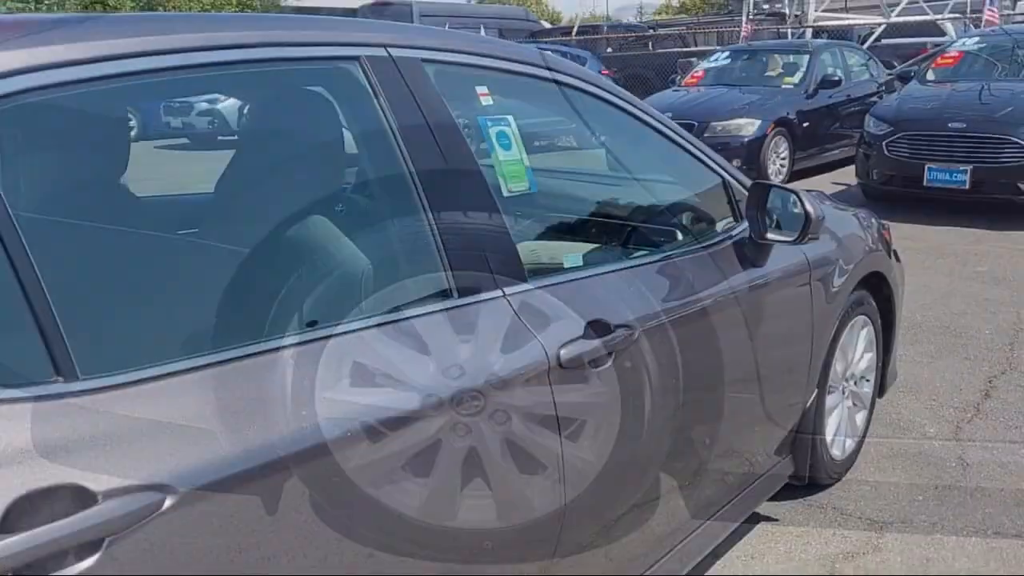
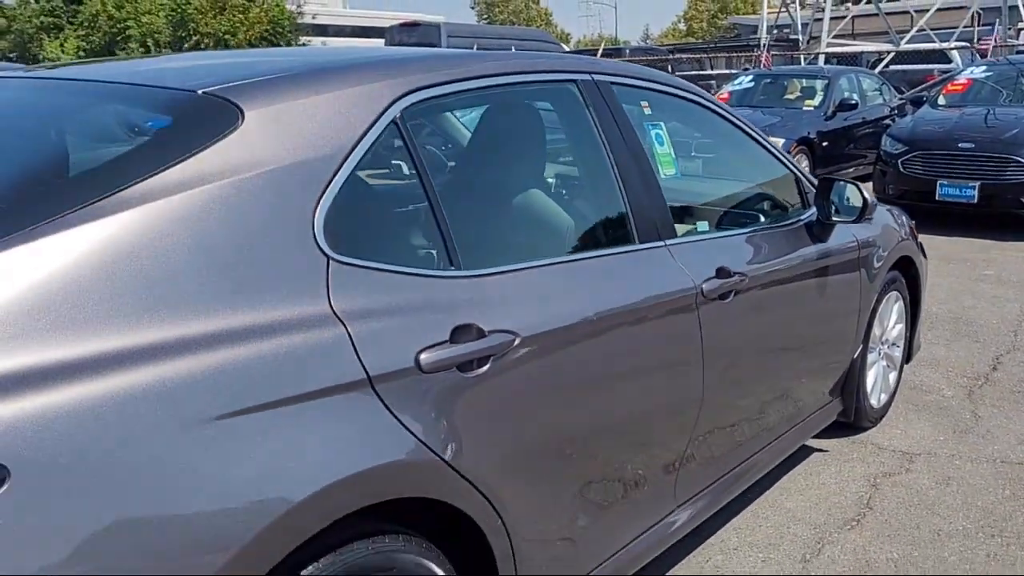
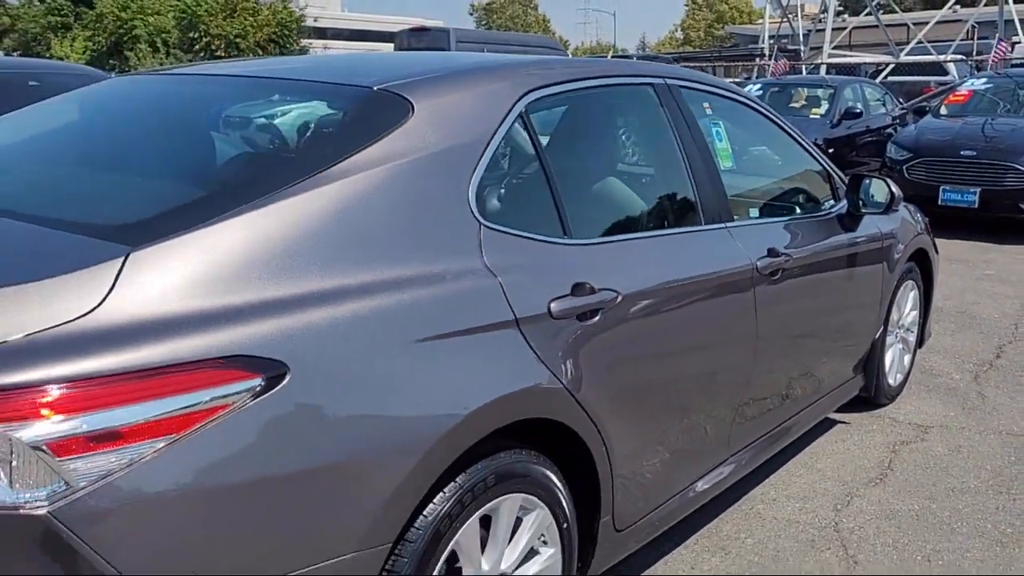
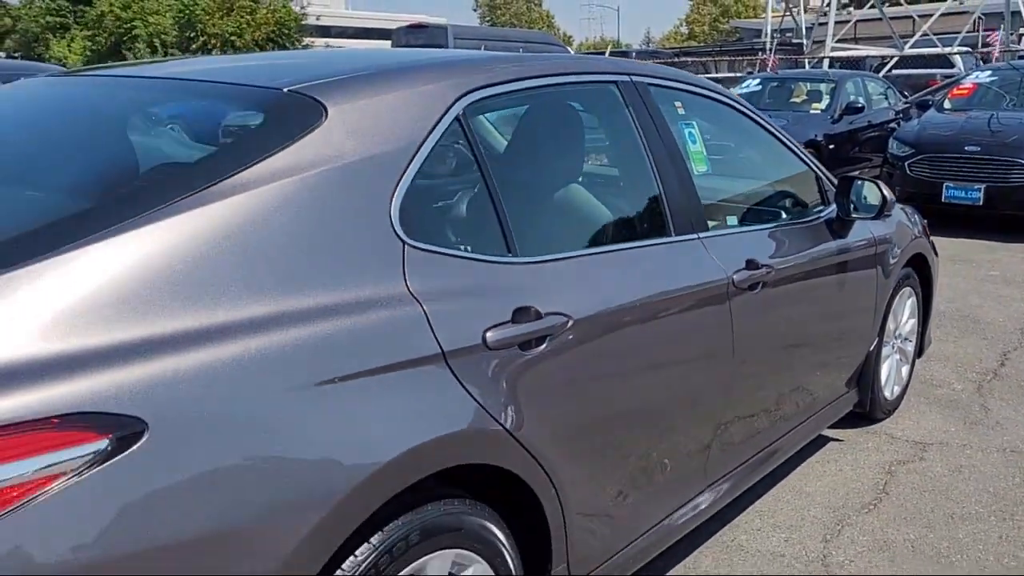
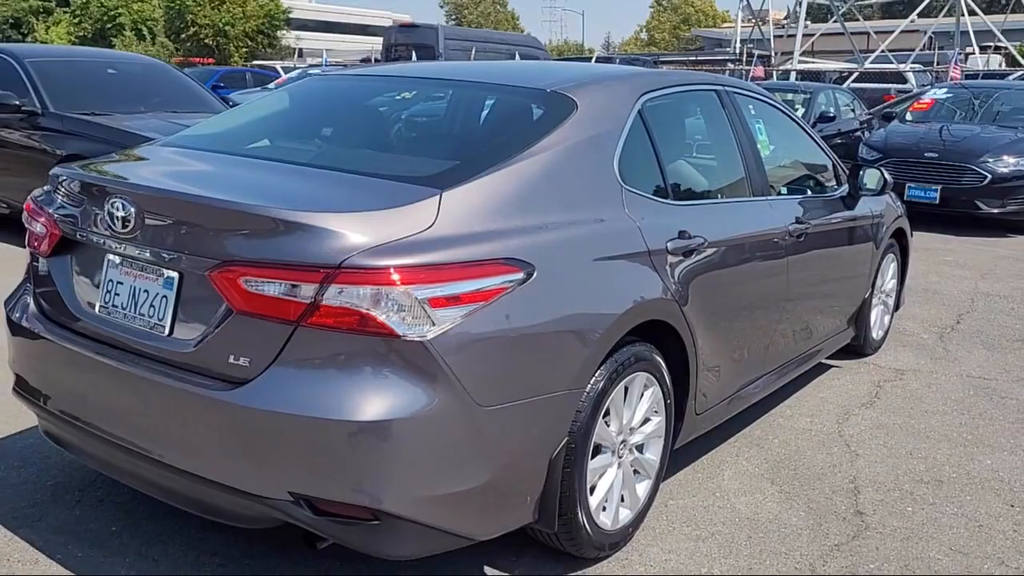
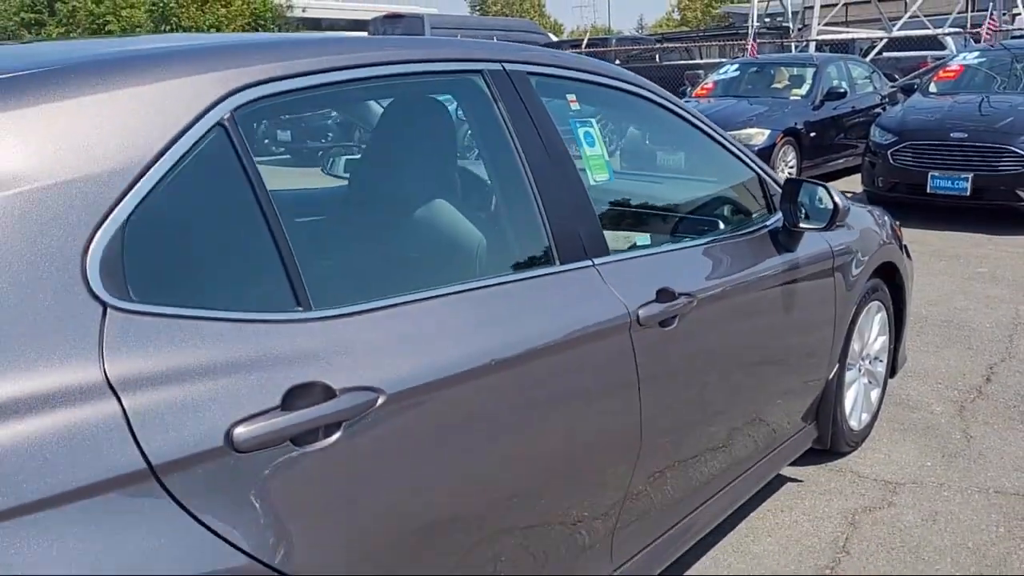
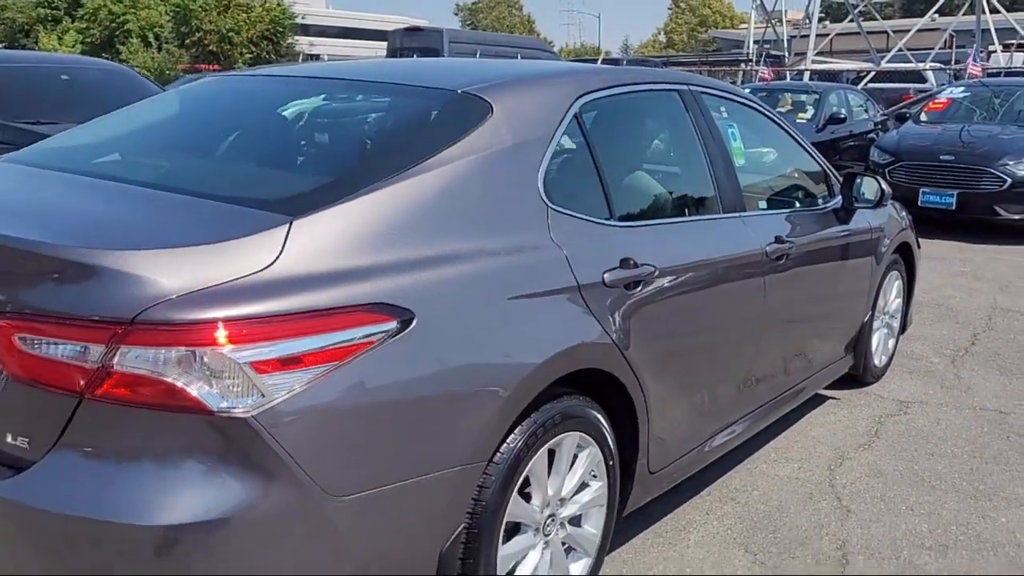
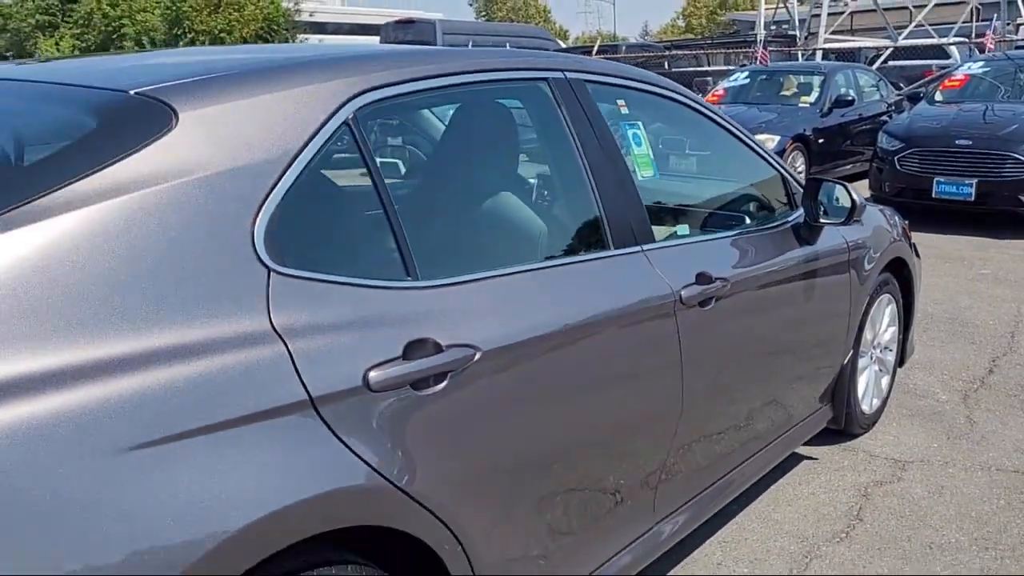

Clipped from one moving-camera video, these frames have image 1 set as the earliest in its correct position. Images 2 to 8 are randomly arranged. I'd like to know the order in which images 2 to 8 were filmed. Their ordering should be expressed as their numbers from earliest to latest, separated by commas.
6, 8, 2, 4, 3, 7, 5
